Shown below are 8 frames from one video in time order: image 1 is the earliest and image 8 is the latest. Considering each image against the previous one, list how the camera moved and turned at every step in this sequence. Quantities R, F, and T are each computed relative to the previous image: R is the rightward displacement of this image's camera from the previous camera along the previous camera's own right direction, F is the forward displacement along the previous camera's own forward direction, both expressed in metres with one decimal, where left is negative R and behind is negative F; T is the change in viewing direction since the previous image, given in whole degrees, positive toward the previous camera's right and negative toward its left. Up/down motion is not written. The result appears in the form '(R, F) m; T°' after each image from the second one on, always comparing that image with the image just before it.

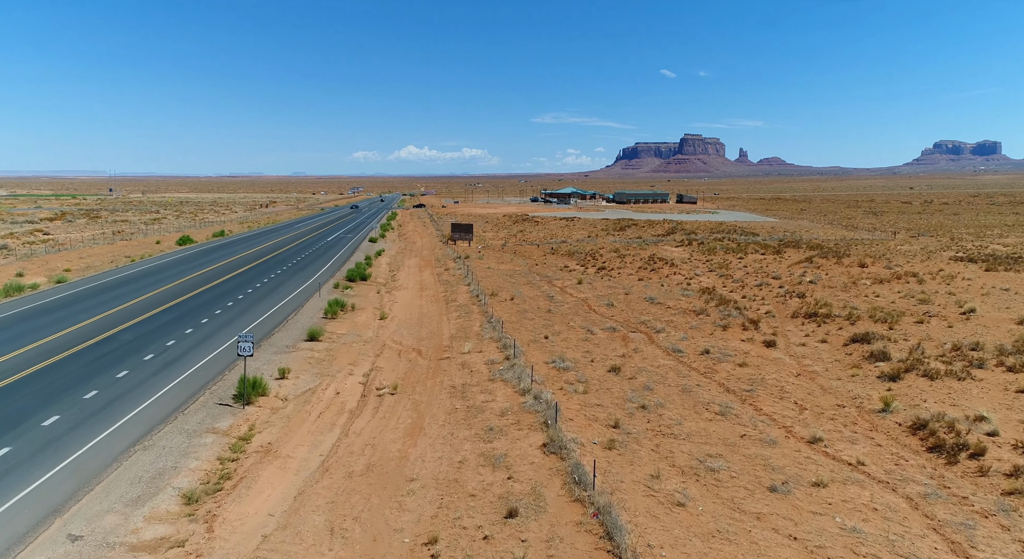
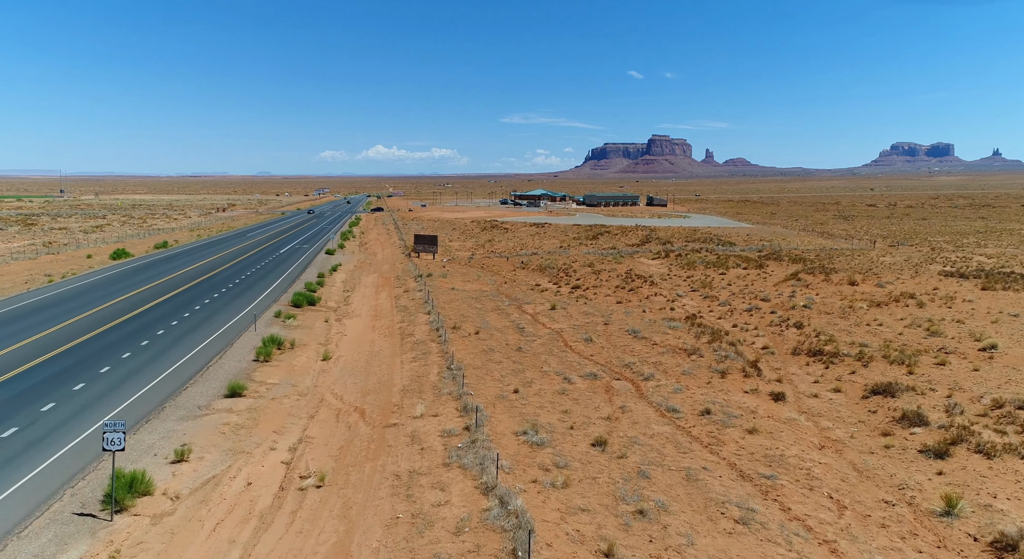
(+0.2, +2.6) m; +3°
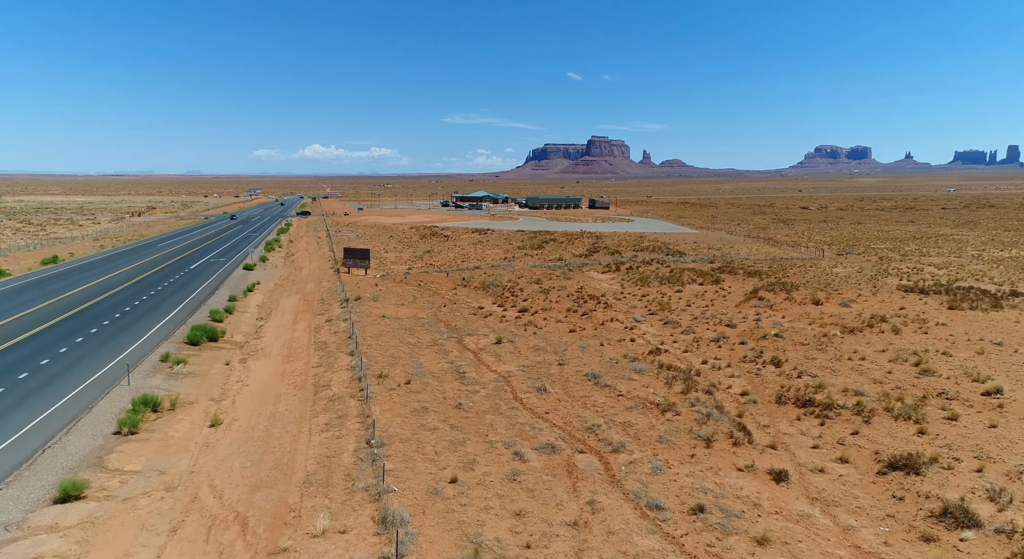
(+0.1, +3.0) m; +5°
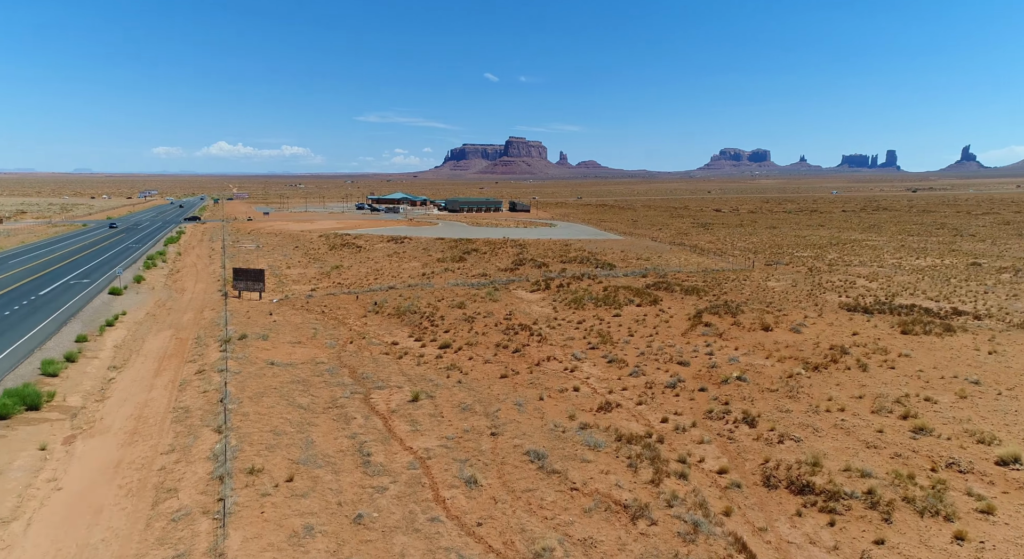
(+0.1, +3.6) m; +7°
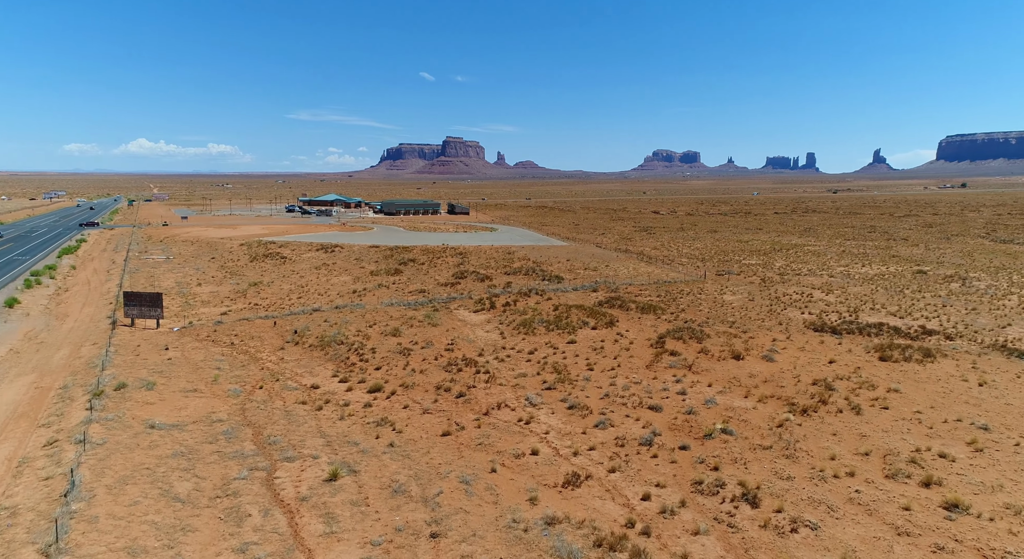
(-0.1, +3.2) m; +6°
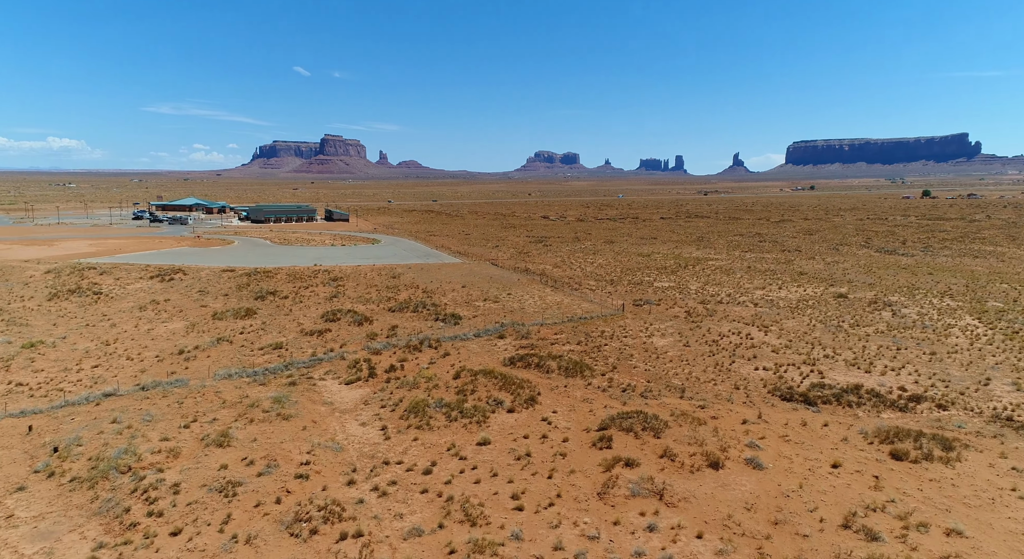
(+0.1, +7.2) m; +10°
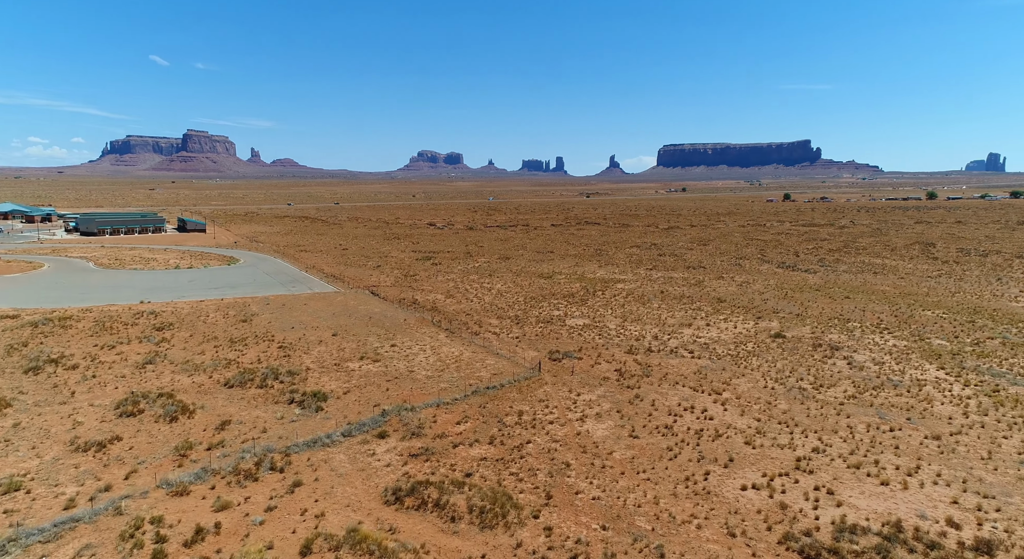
(+0.2, +8.3) m; +11°
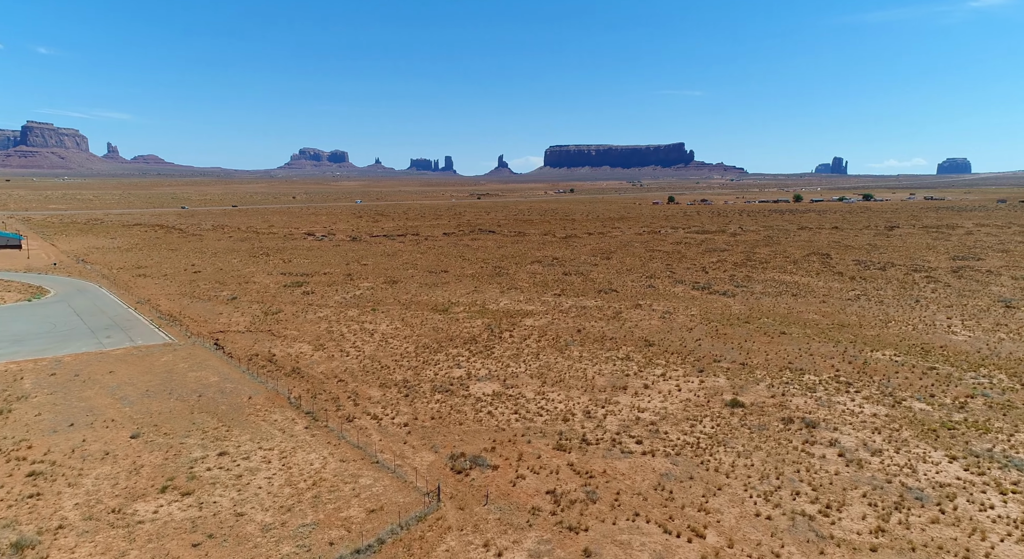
(+0.4, +9.3) m; +10°
